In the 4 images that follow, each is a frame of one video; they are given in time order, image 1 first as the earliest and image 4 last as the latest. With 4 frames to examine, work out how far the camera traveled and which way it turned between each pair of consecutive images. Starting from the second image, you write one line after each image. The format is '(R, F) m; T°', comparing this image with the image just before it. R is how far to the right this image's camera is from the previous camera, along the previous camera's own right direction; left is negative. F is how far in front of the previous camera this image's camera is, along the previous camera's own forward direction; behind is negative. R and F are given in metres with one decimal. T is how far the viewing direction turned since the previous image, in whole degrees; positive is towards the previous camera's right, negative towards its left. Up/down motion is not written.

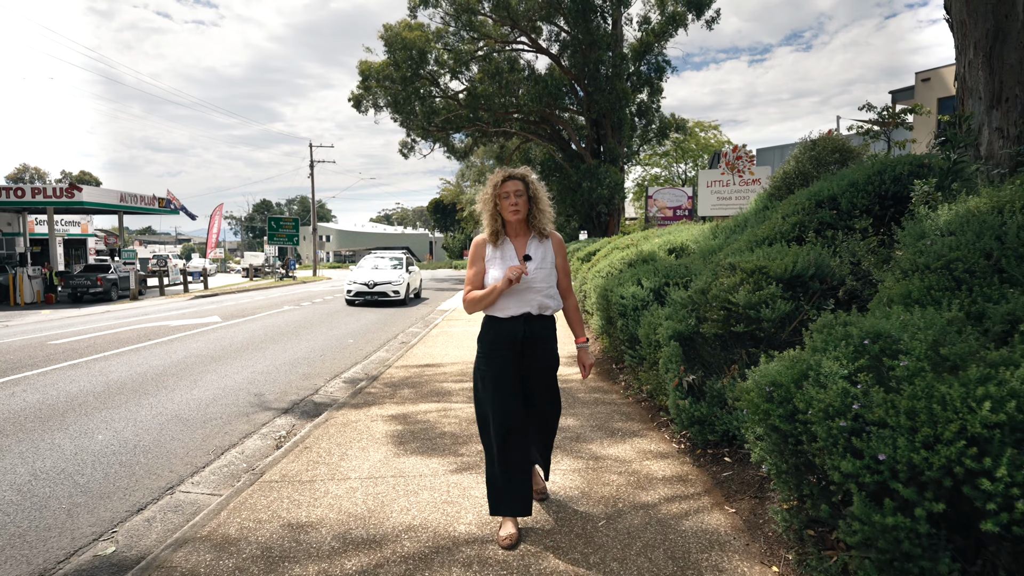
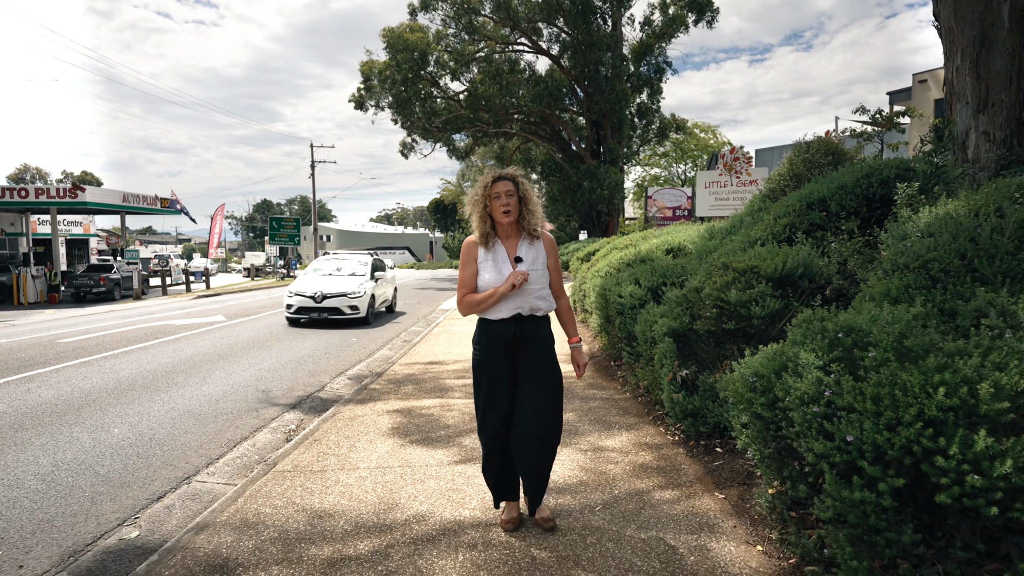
(0.0, -0.1) m; 0°
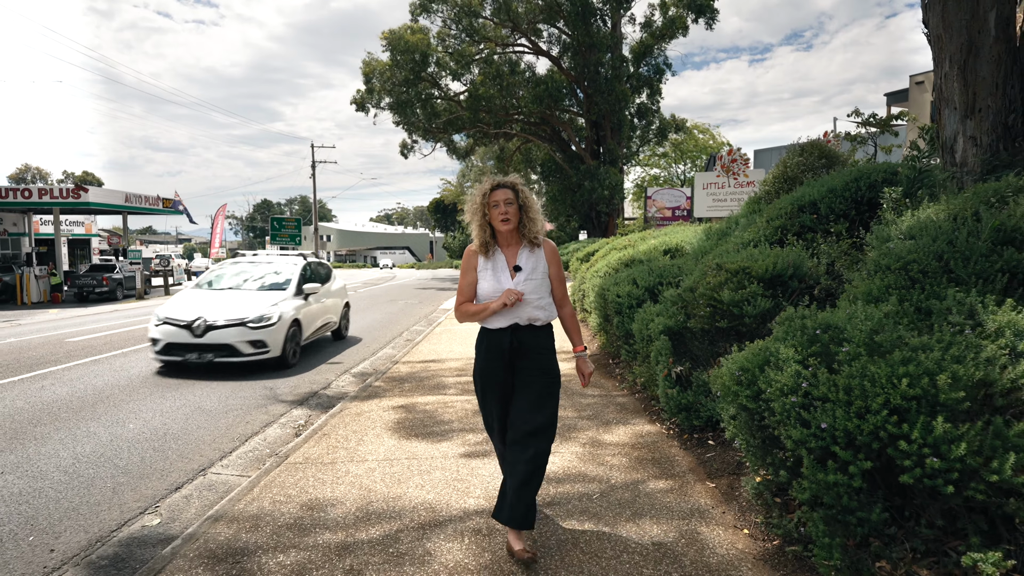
(0.0, -0.1) m; 0°
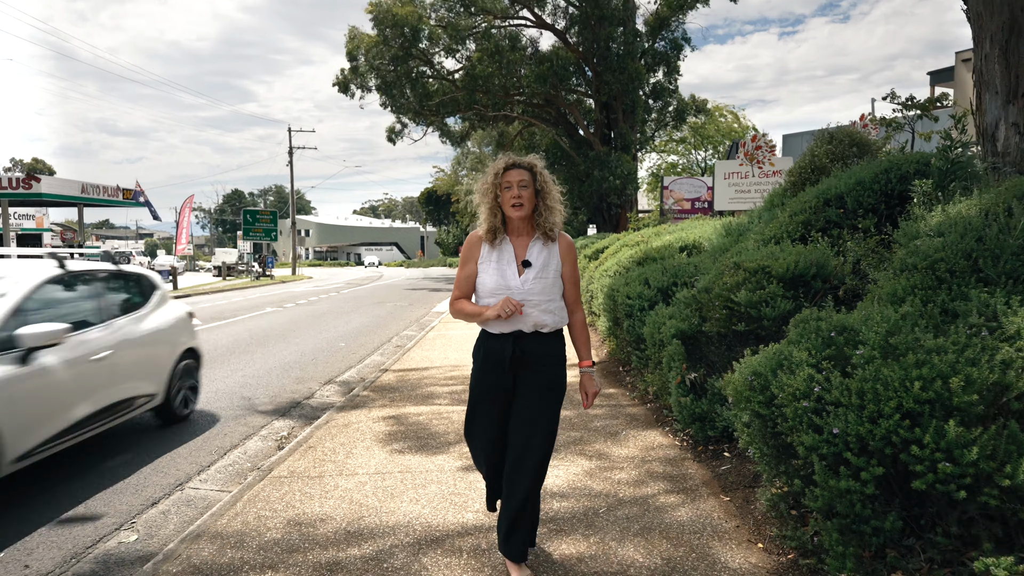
(-0.4, +2.1) m; +1°
